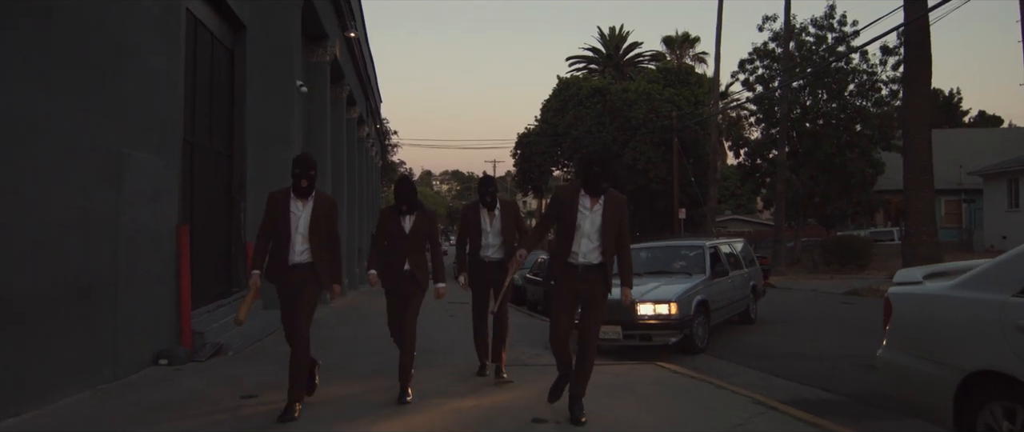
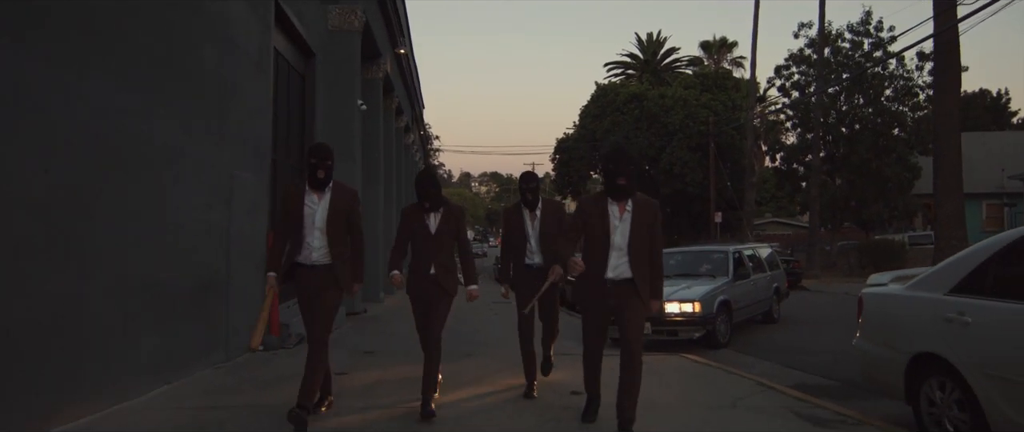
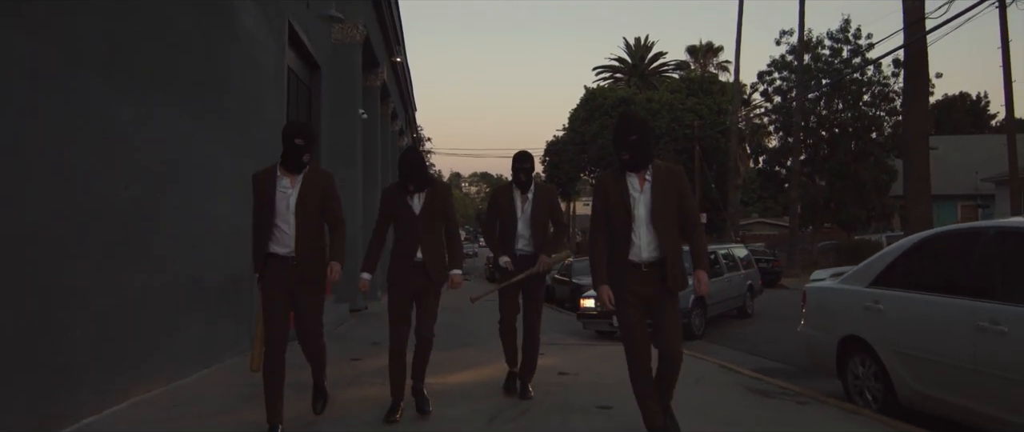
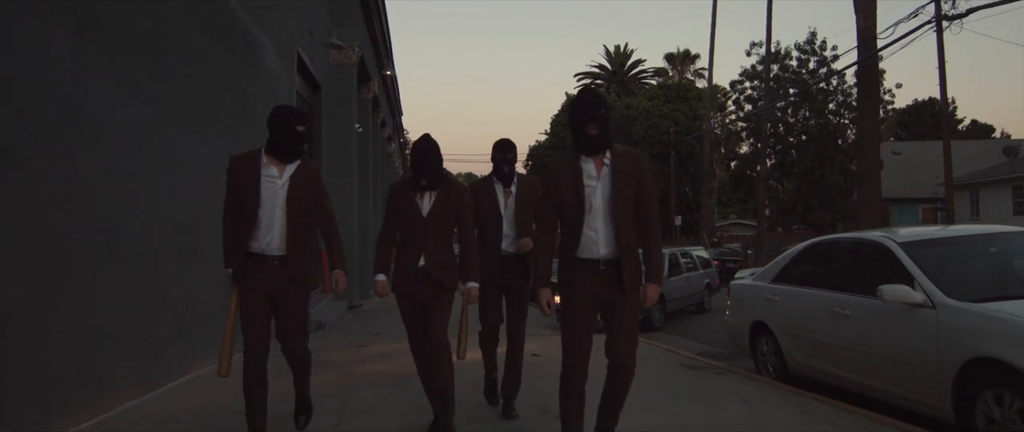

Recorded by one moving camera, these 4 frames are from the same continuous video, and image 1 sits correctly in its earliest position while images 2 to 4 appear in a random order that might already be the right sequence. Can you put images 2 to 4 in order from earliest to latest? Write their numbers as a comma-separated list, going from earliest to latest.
2, 3, 4
